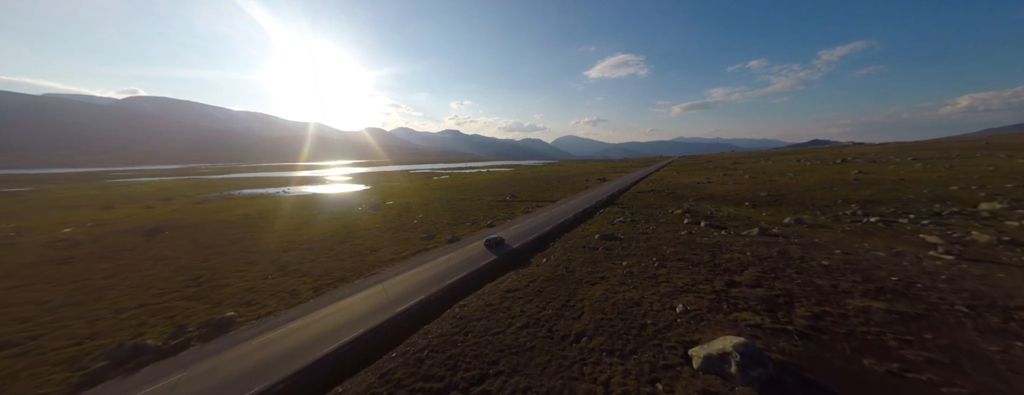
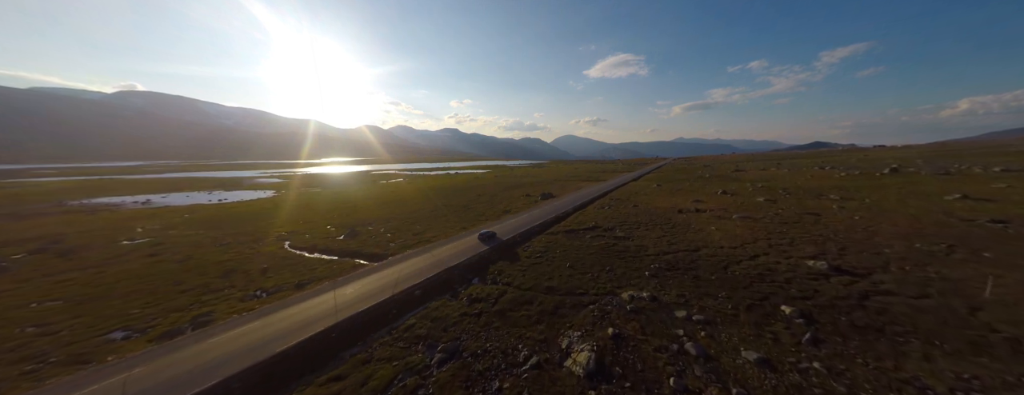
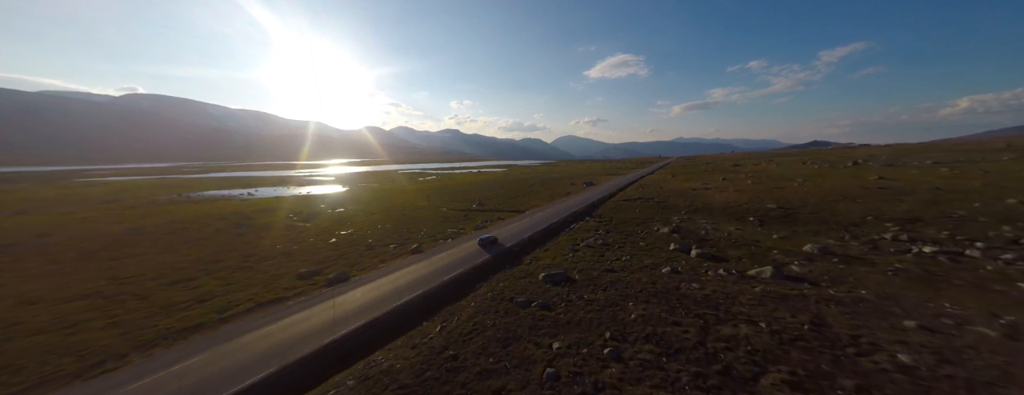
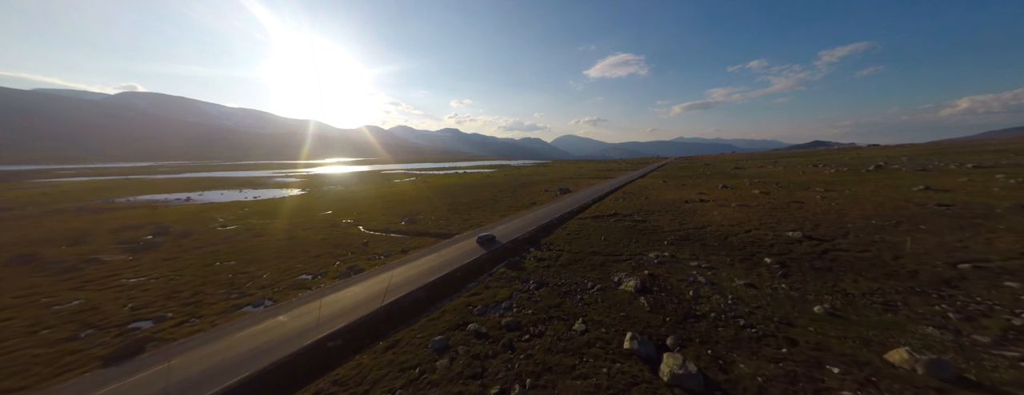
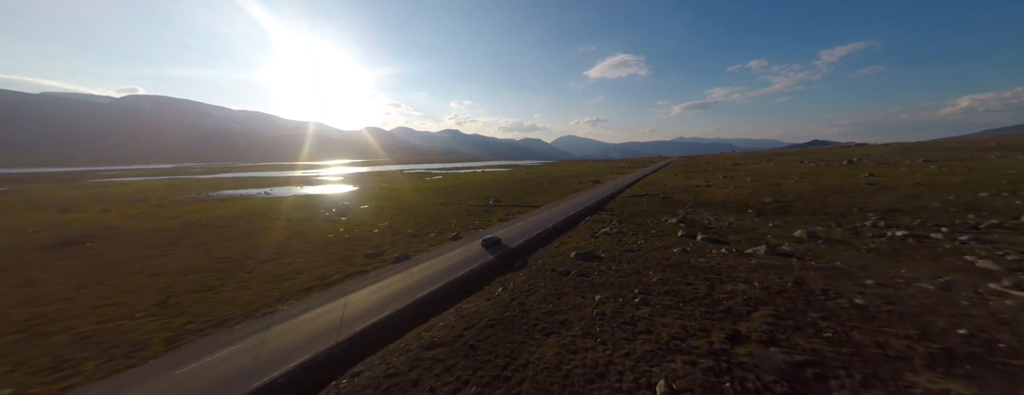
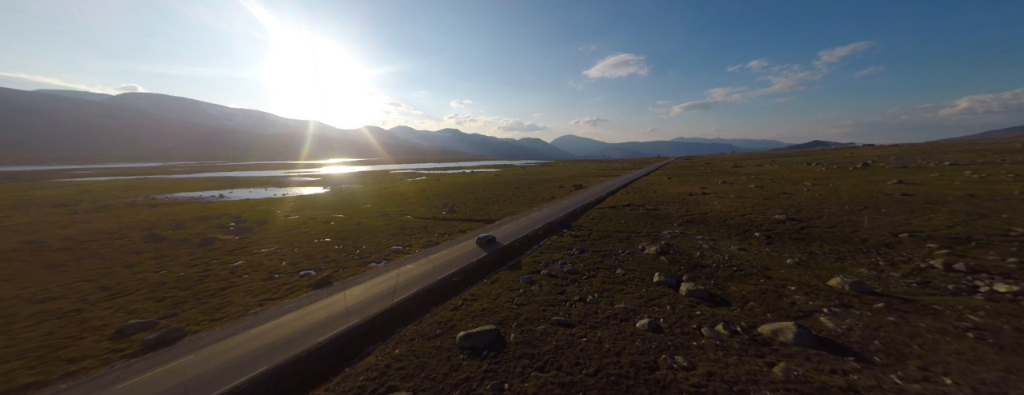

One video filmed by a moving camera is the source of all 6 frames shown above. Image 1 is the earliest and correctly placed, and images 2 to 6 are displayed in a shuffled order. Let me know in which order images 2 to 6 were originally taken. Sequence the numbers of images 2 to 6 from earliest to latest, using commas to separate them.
5, 3, 6, 4, 2
